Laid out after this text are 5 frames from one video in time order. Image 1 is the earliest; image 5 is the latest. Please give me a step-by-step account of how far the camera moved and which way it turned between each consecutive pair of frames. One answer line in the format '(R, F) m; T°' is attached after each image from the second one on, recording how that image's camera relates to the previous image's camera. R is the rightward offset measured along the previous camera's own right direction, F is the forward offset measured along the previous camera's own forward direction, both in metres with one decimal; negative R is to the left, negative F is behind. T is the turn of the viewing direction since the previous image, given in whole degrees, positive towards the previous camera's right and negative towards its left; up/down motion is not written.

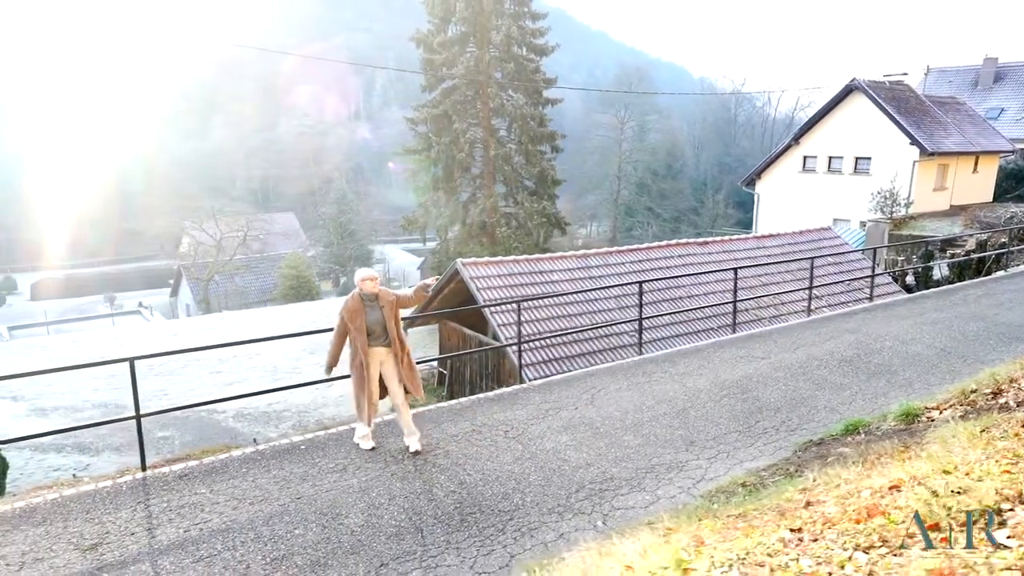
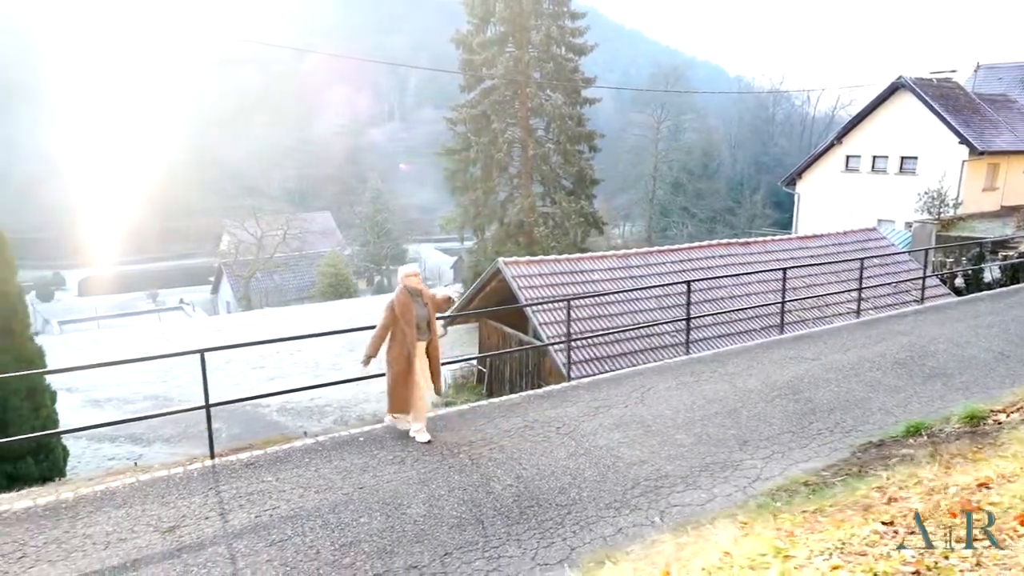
(-0.2, -0.1) m; -3°
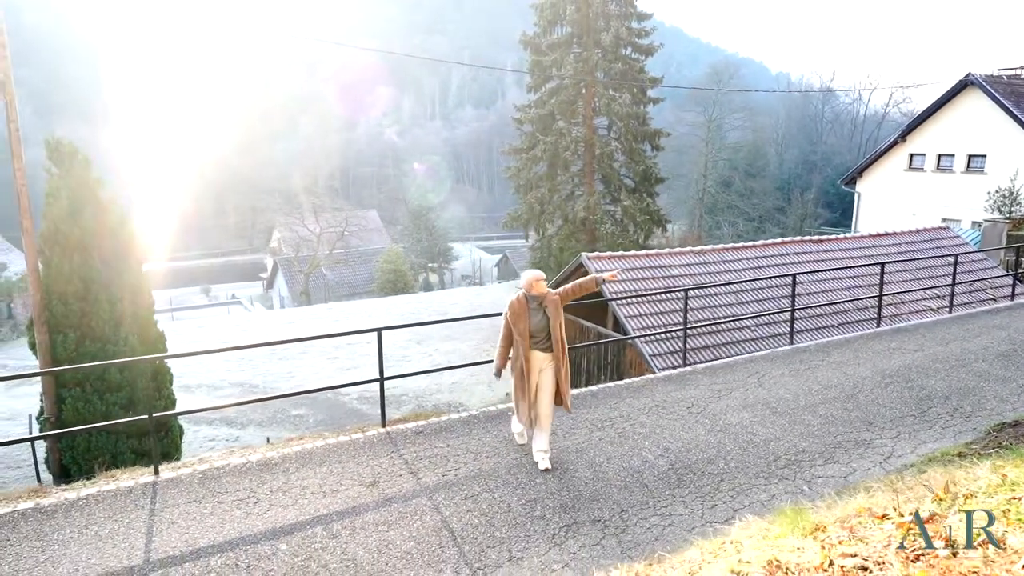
(-0.8, -0.4) m; -3°
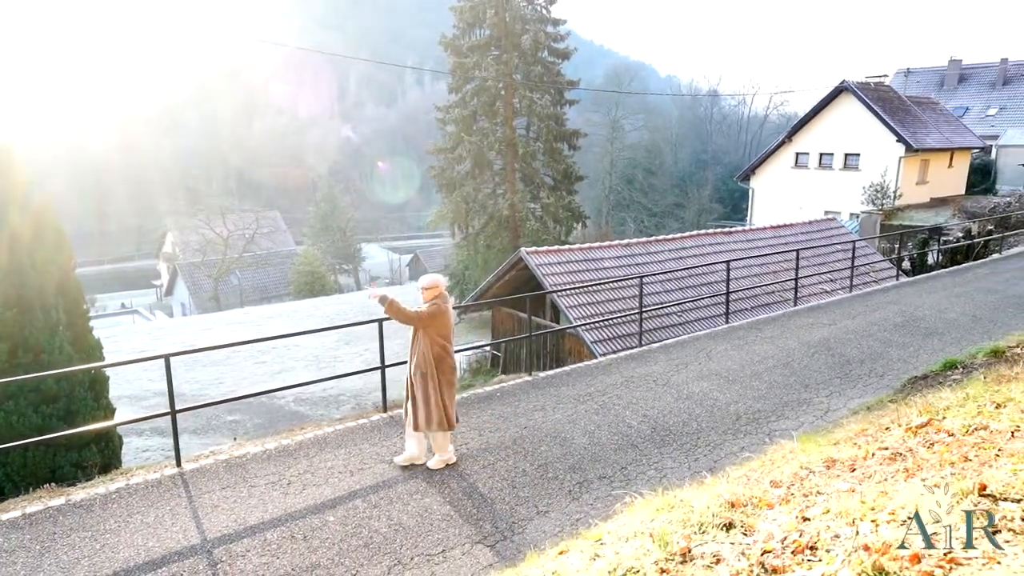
(-0.7, -0.4) m; +8°
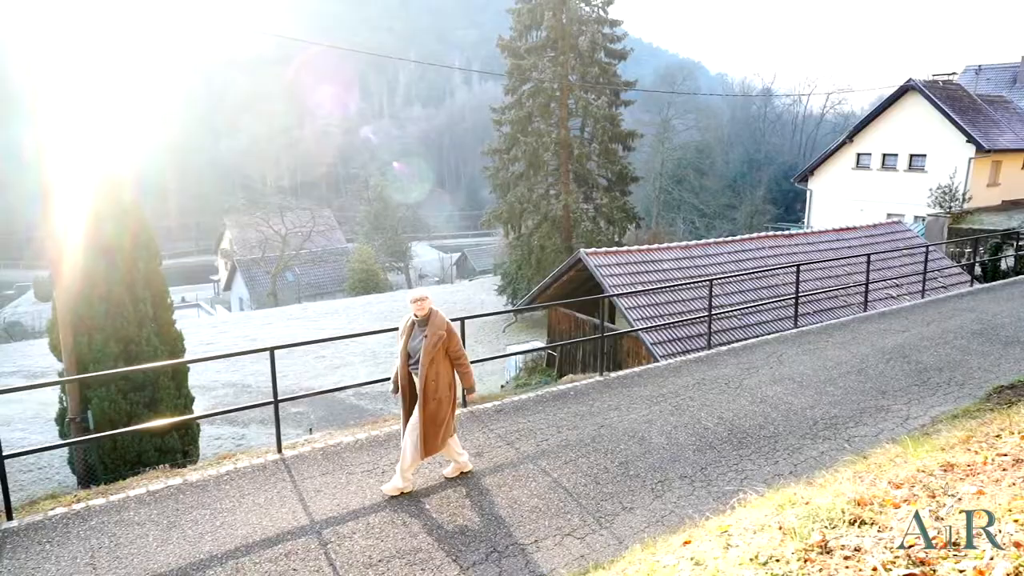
(-0.3, -0.1) m; -4°
